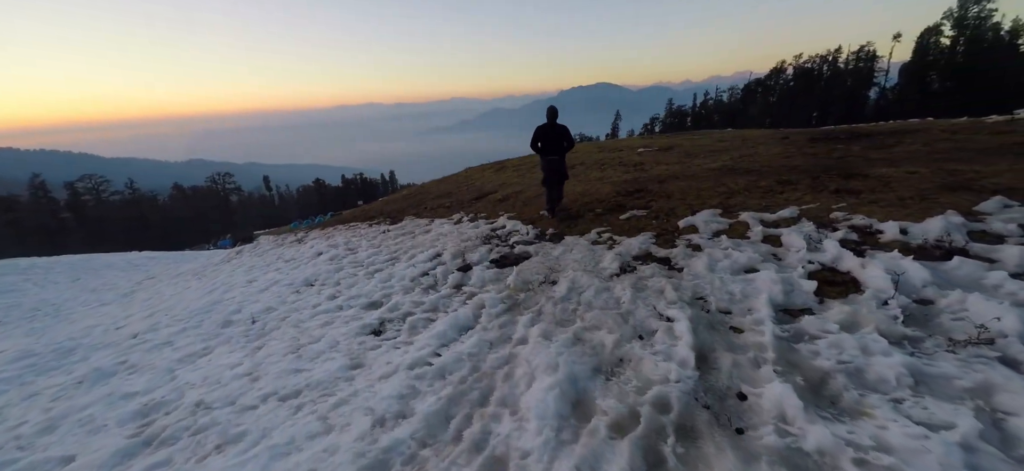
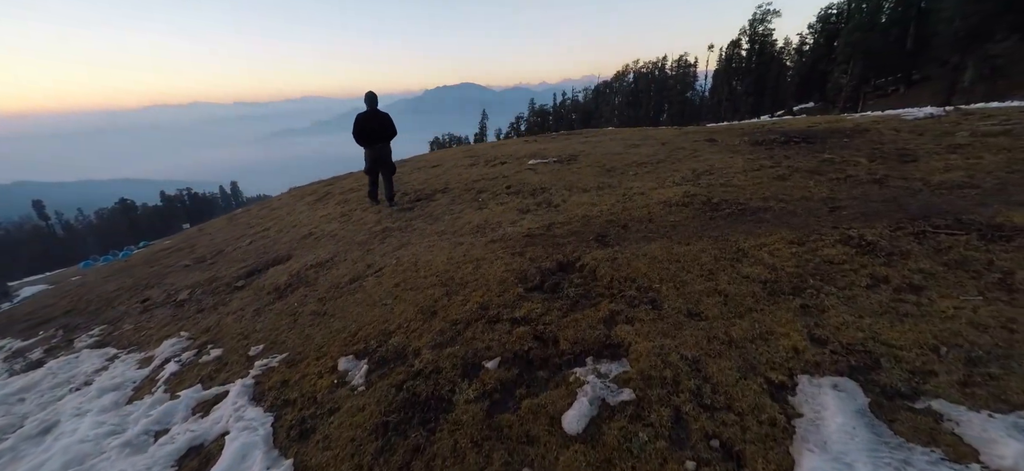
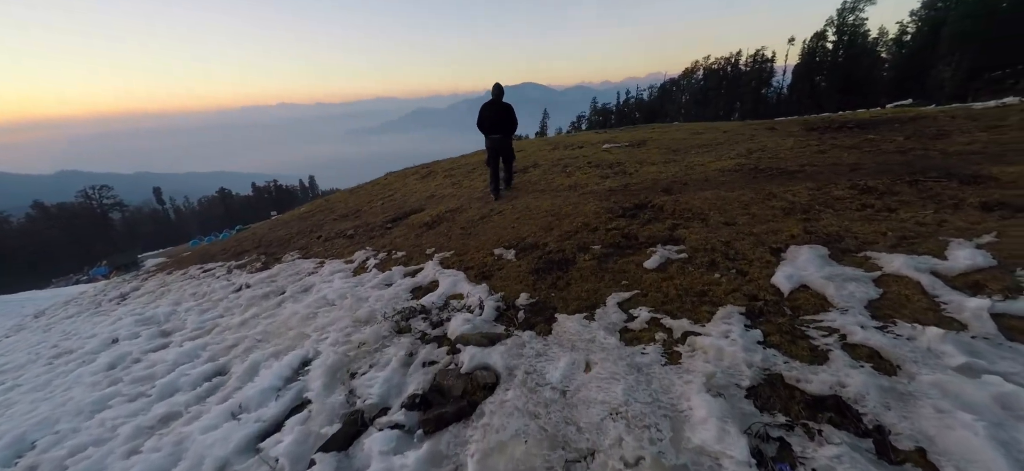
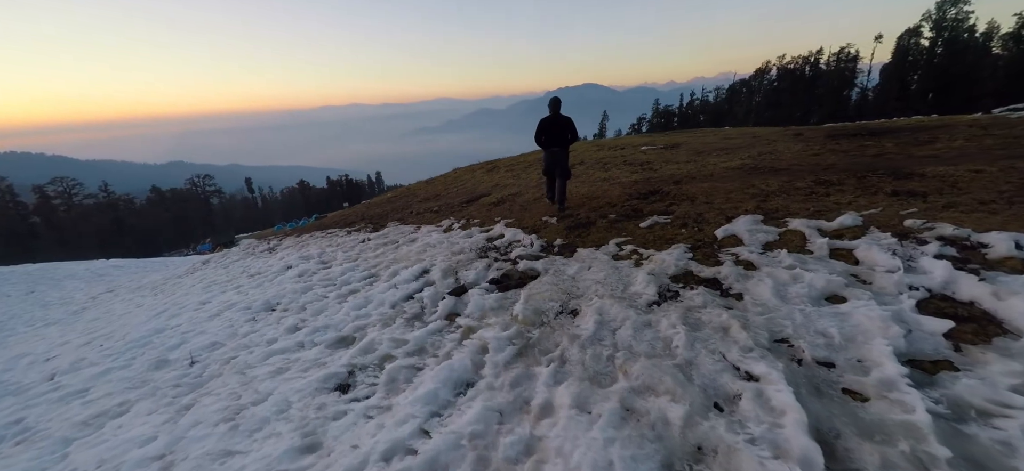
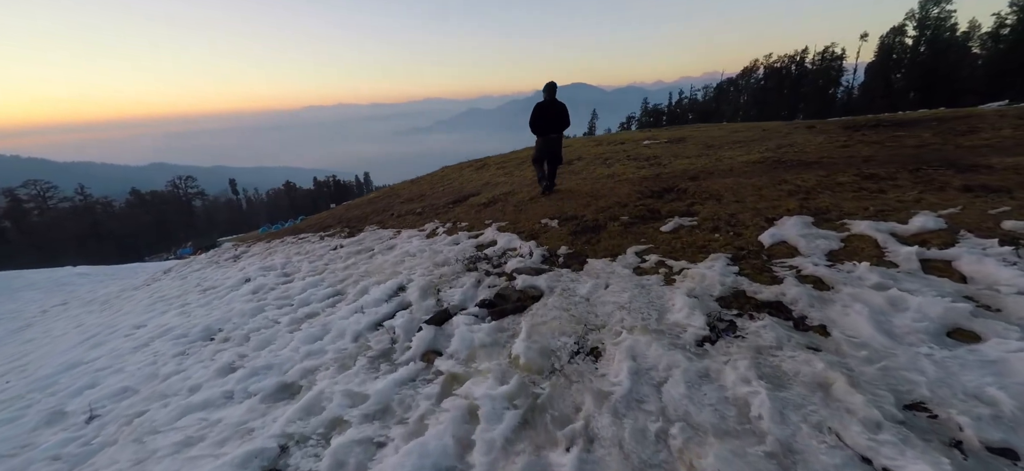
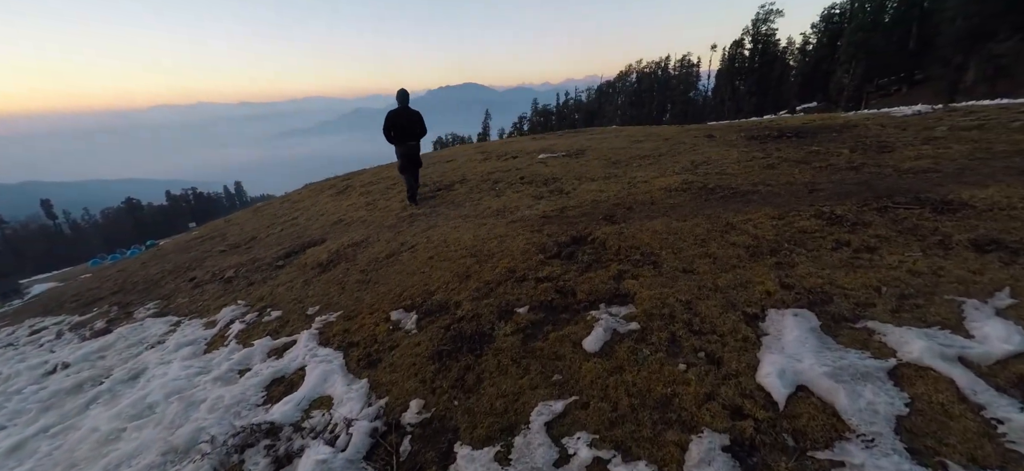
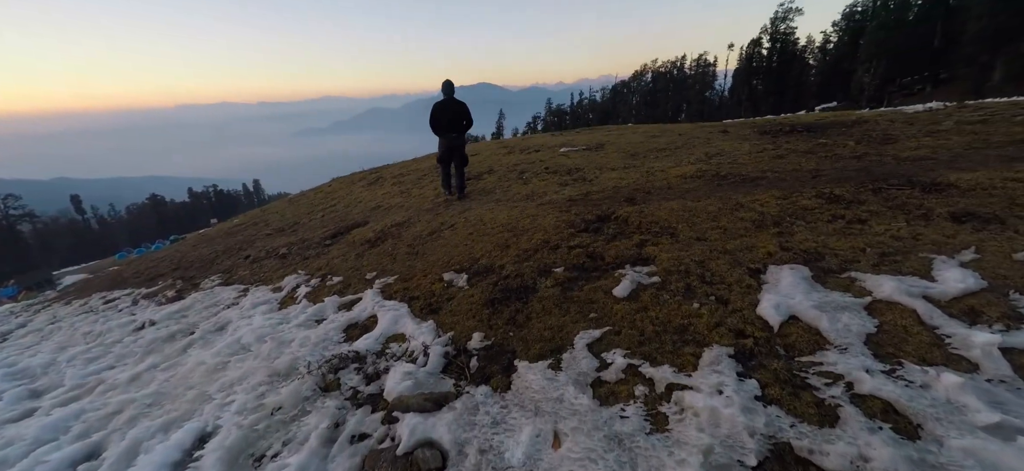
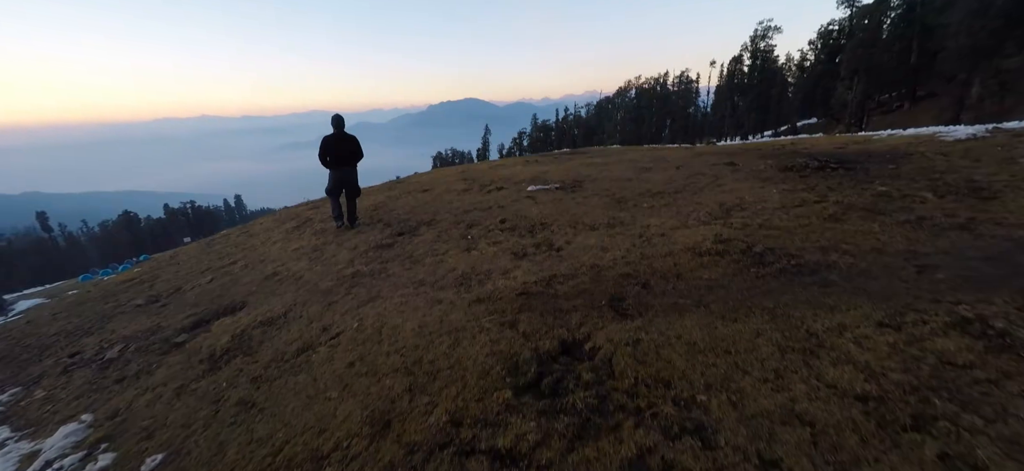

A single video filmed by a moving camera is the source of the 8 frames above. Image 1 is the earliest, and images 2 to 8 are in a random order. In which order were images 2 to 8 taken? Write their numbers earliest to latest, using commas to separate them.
4, 5, 3, 7, 6, 2, 8
